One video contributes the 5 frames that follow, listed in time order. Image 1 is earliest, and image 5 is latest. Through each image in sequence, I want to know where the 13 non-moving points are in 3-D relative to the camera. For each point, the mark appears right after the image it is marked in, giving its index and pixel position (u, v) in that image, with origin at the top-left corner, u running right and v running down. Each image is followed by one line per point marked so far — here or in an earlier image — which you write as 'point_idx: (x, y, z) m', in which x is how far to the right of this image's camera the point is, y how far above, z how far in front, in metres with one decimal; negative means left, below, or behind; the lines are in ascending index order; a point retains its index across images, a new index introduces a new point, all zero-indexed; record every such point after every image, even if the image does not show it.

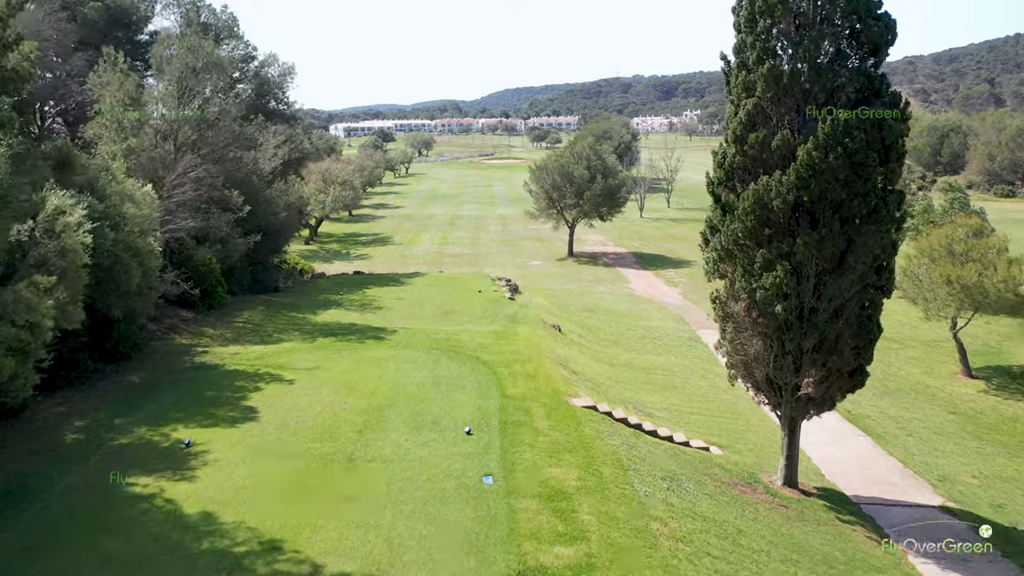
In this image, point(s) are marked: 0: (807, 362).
0: (+5.4, -1.4, +13.7) m
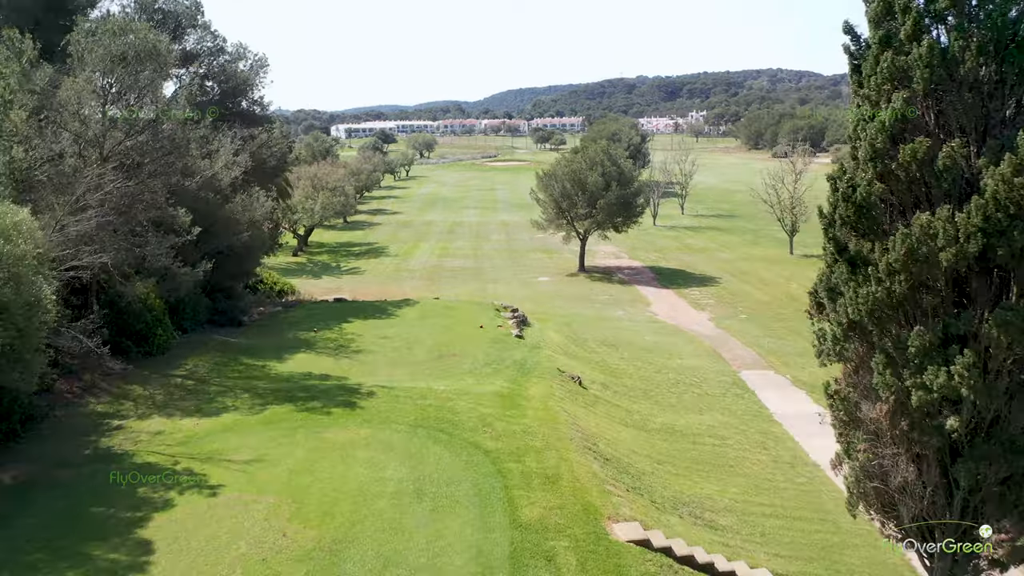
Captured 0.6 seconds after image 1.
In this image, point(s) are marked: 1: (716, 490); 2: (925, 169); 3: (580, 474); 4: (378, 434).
0: (+5.6, -2.5, +8.8) m
1: (+4.2, -4.2, +15.4) m
2: (+4.8, +1.3, +8.6) m
3: (+1.2, -3.2, +13.1) m
4: (-2.6, -2.8, +14.6) m
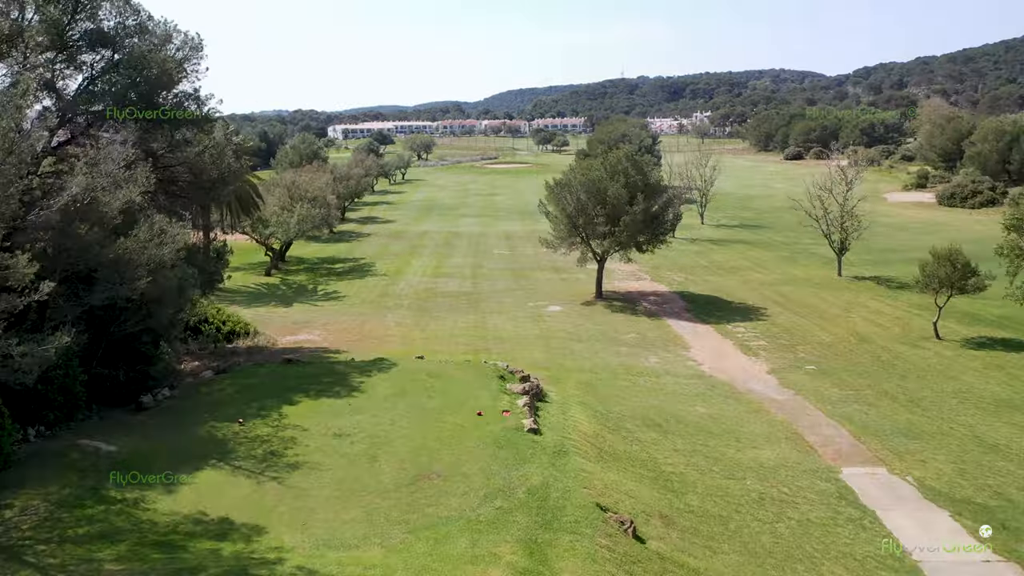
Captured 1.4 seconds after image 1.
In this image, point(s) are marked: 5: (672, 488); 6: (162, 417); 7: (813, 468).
0: (+5.9, -4.1, +1.4) m
1: (+4.4, -5.8, +8.0) m
2: (+5.1, -0.3, +1.2) m
3: (+1.4, -4.9, +5.7) m
4: (-2.4, -4.5, +7.2) m
5: (+3.5, -4.2, +16.6) m
6: (-8.2, -3.0, +17.6) m
7: (+7.6, -4.5, +19.1) m
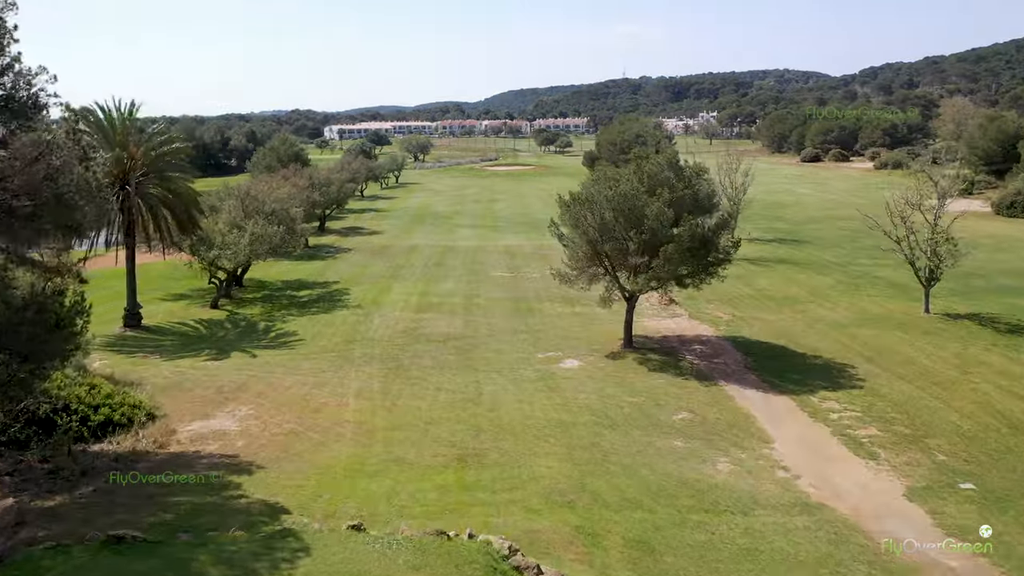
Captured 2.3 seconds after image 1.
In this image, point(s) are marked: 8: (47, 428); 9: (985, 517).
0: (+6.0, -6.1, -8.3) m
1: (+4.5, -7.7, -1.7) m
2: (+5.2, -2.2, -8.5) m
3: (+1.5, -6.8, -4.0) m
4: (-2.3, -6.4, -2.5) m
5: (+3.6, -6.2, +7.0) m
6: (-8.1, -4.9, +8.0) m
7: (+7.7, -6.5, +9.4) m
8: (-12.3, -3.7, +19.9) m
9: (+10.9, -5.3, +17.3) m
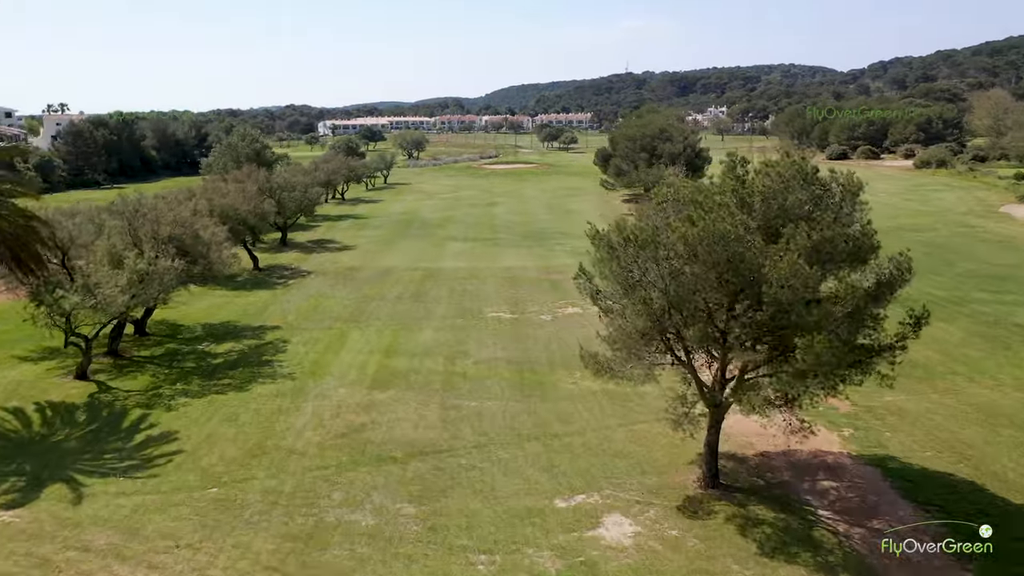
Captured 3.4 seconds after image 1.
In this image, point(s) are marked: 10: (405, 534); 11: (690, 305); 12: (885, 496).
0: (+6.0, -8.7, -21.5) m
1: (+4.5, -10.3, -14.9) m
2: (+5.2, -4.9, -21.7) m
3: (+1.5, -9.4, -17.2) m
4: (-2.3, -9.0, -15.7) m
5: (+3.6, -8.8, -6.2) m
6: (-8.1, -7.5, -5.2) m
7: (+7.8, -9.0, -3.8) m
8: (-12.3, -6.2, +6.7) m
9: (+11.0, -7.8, +4.1) m
10: (-2.4, -5.6, +17.2) m
11: (+3.9, -0.2, +16.2) m
12: (+9.2, -5.0, +18.6) m
